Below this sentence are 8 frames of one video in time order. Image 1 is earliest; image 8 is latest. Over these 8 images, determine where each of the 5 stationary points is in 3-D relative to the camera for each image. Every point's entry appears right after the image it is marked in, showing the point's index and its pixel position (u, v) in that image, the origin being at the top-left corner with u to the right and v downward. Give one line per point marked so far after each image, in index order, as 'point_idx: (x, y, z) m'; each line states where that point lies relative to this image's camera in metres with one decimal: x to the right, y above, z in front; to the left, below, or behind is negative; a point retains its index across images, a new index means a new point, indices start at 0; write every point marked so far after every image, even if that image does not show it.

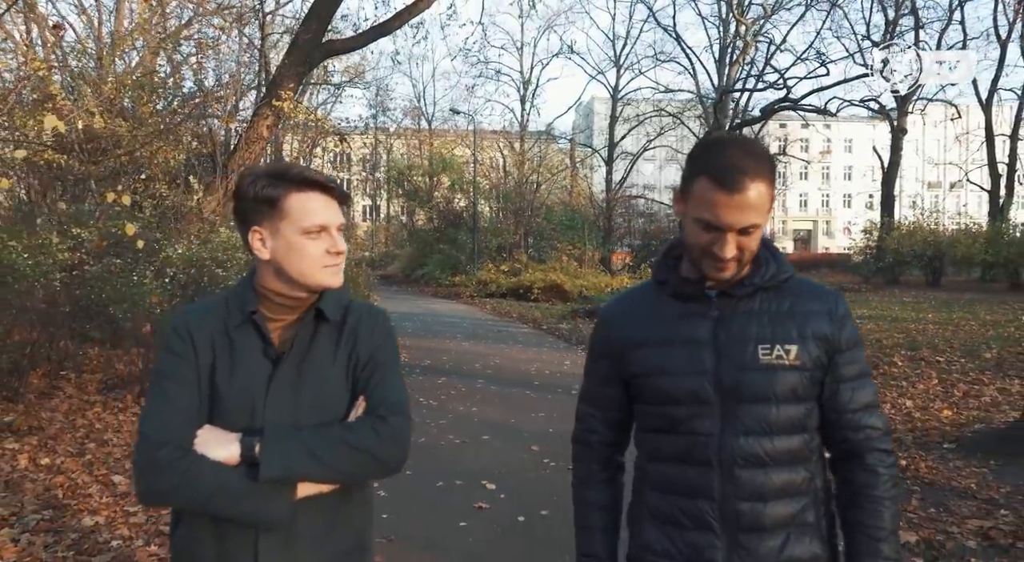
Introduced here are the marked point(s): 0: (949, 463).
0: (+4.1, -1.7, +6.5) m
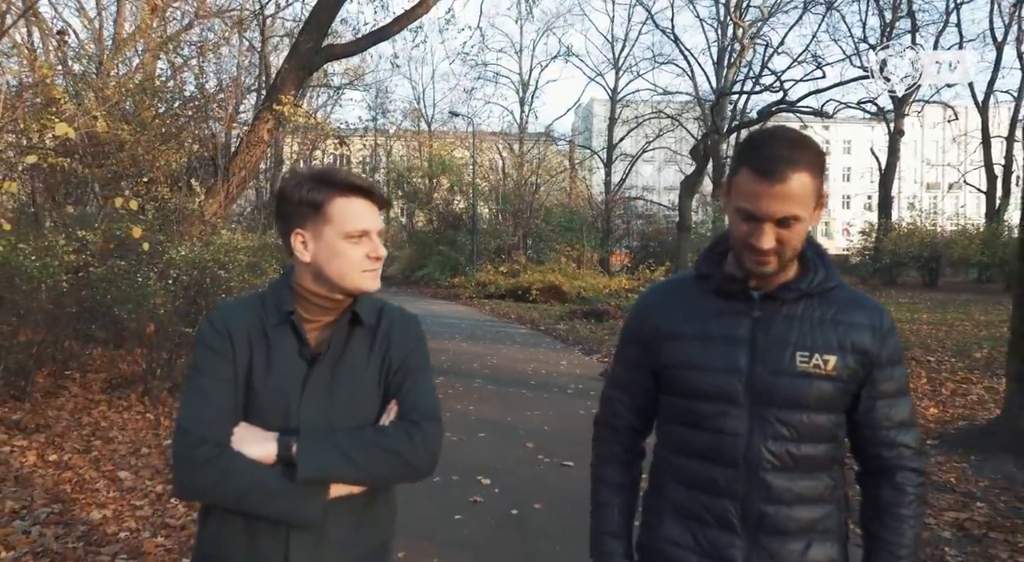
0: (+4.1, -1.7, +6.7) m
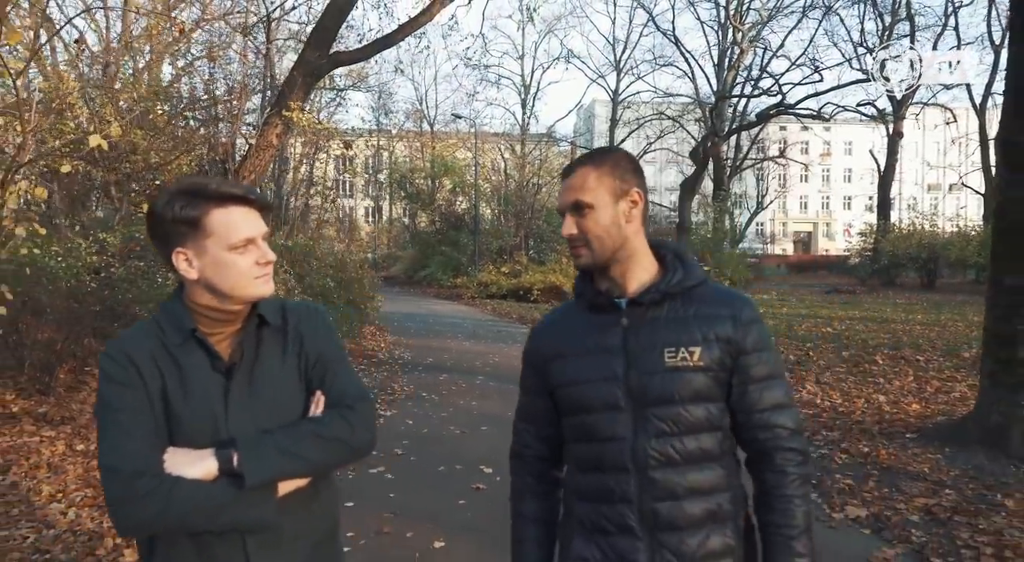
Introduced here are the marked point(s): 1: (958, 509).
0: (+4.1, -1.7, +7.1) m
1: (+3.6, -1.8, +5.5) m
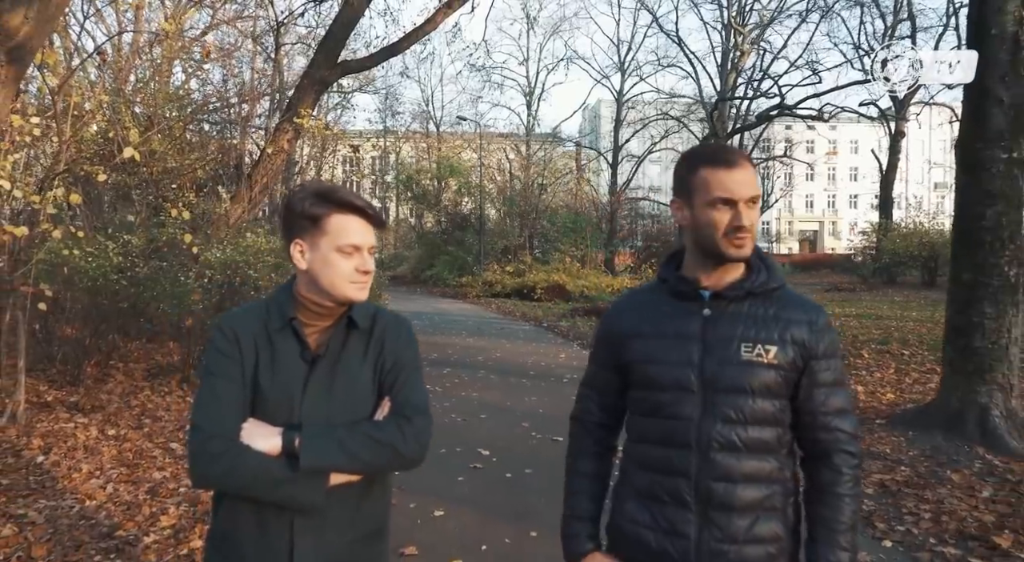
0: (+4.0, -1.7, +7.7) m
1: (+3.5, -1.8, +6.1) m
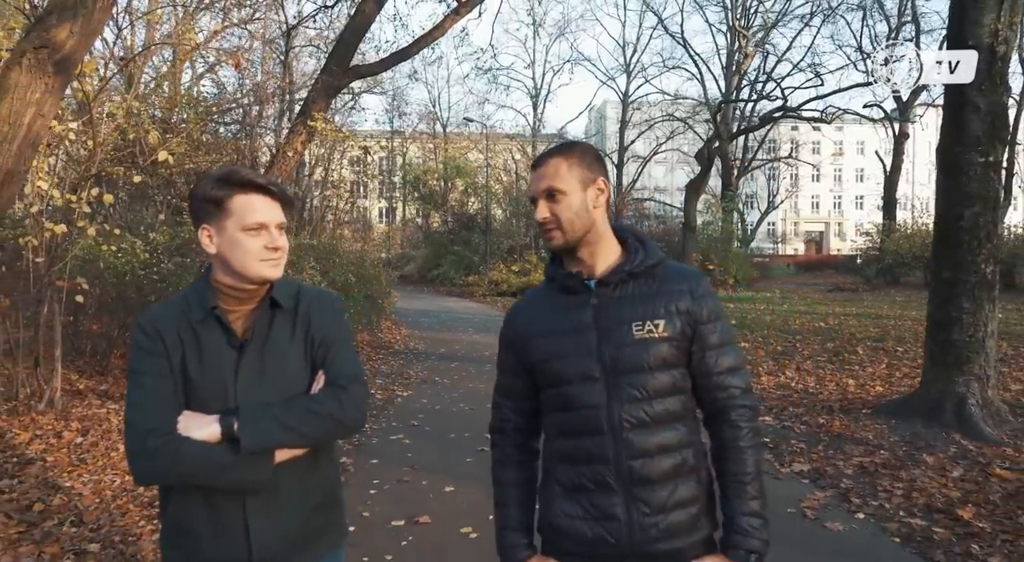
0: (+4.1, -1.7, +8.1) m
1: (+3.5, -1.7, +6.5) m
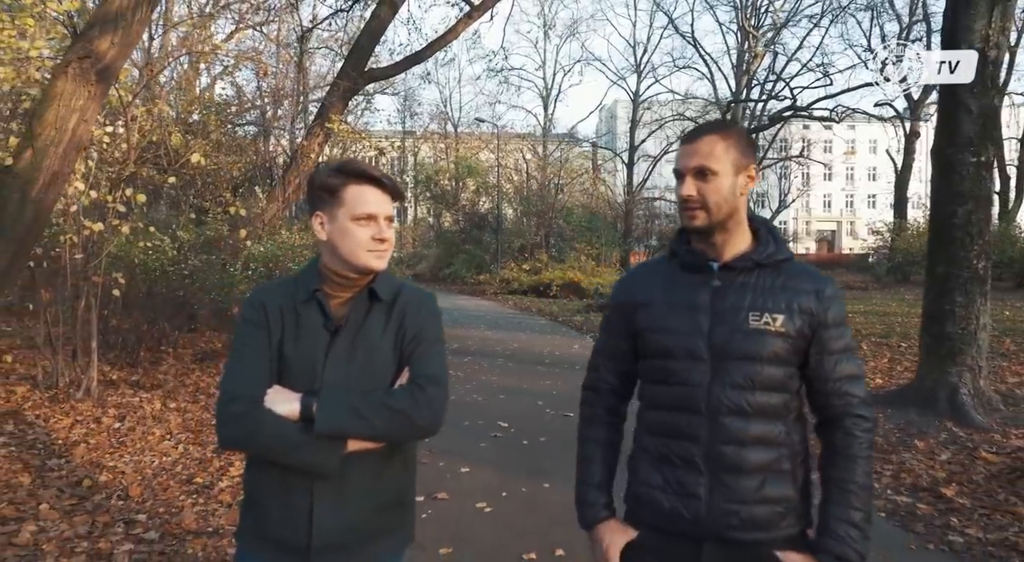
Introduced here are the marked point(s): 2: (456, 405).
0: (+4.2, -1.6, +8.5) m
1: (+3.6, -1.7, +6.9) m
2: (-0.8, -1.7, +9.7) m
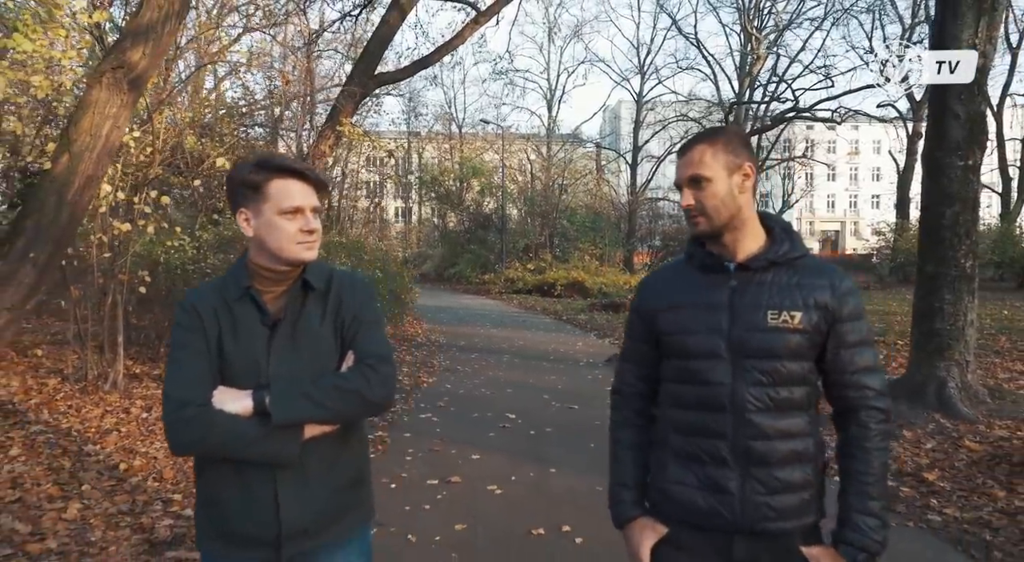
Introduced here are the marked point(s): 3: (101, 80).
0: (+4.3, -1.6, +8.8) m
1: (+3.7, -1.6, +7.3) m
2: (-0.7, -1.7, +10.1) m
3: (-4.2, +2.1, +7.1) m
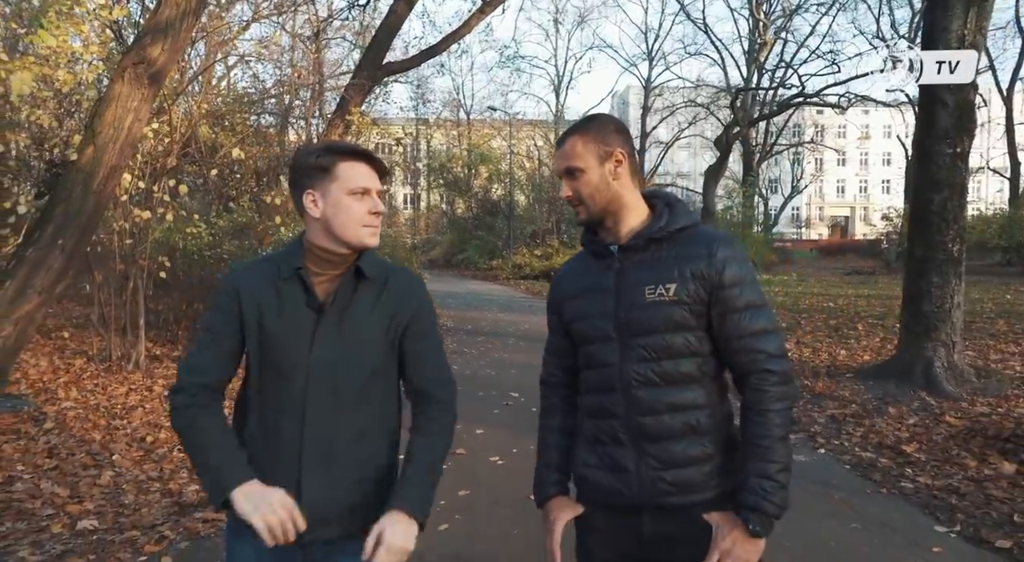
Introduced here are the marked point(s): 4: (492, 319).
0: (+4.4, -1.4, +9.2) m
1: (+3.8, -1.5, +7.6) m
2: (-0.6, -1.5, +10.5) m
3: (-4.2, +2.2, +7.5) m
4: (-0.5, -1.0, +18.4) m
